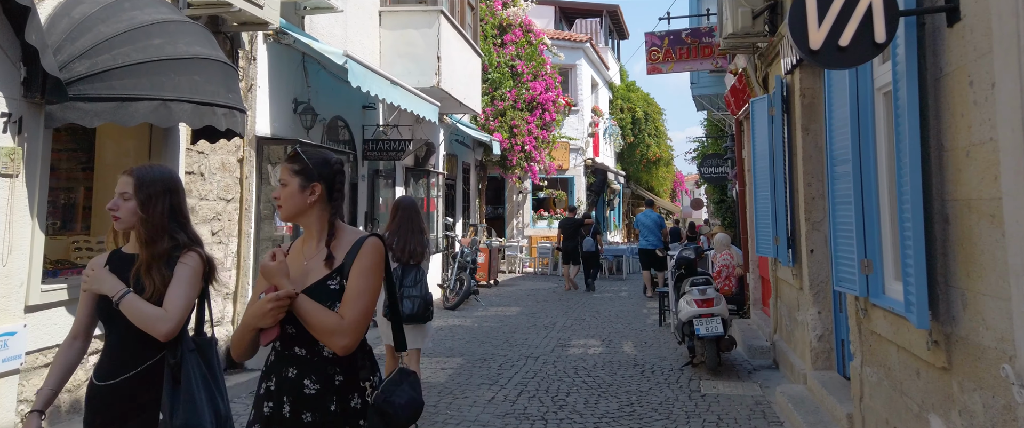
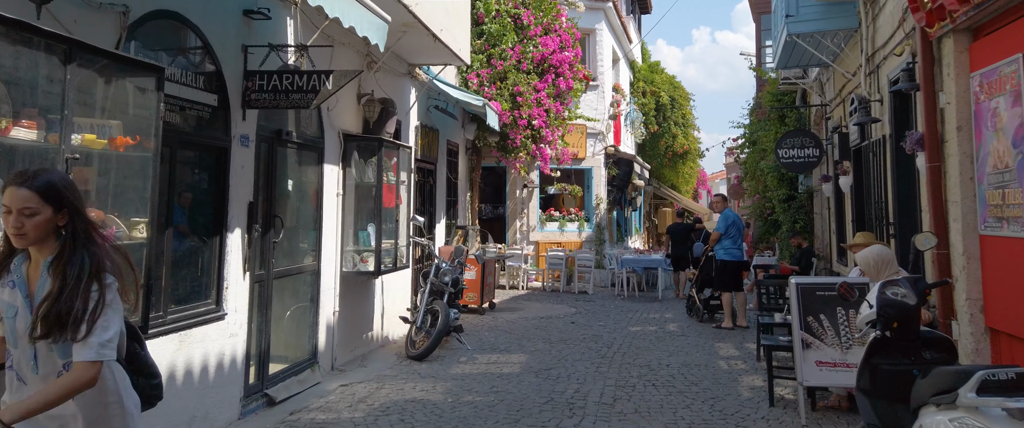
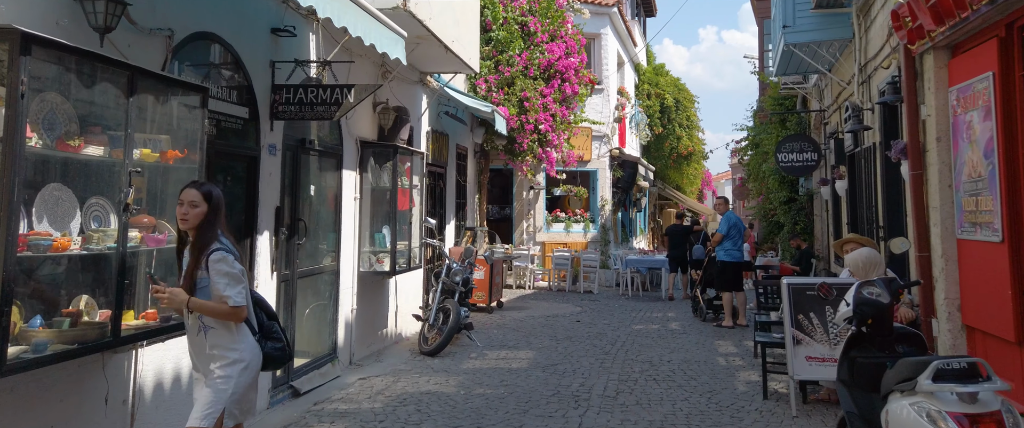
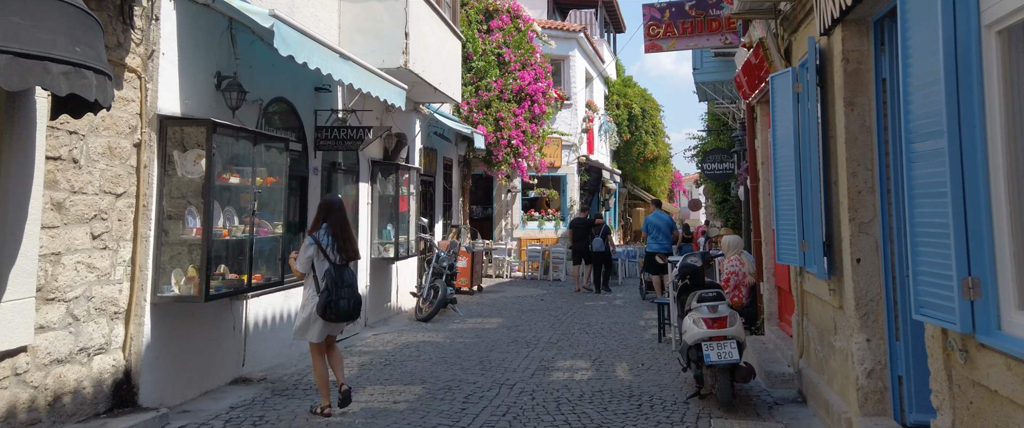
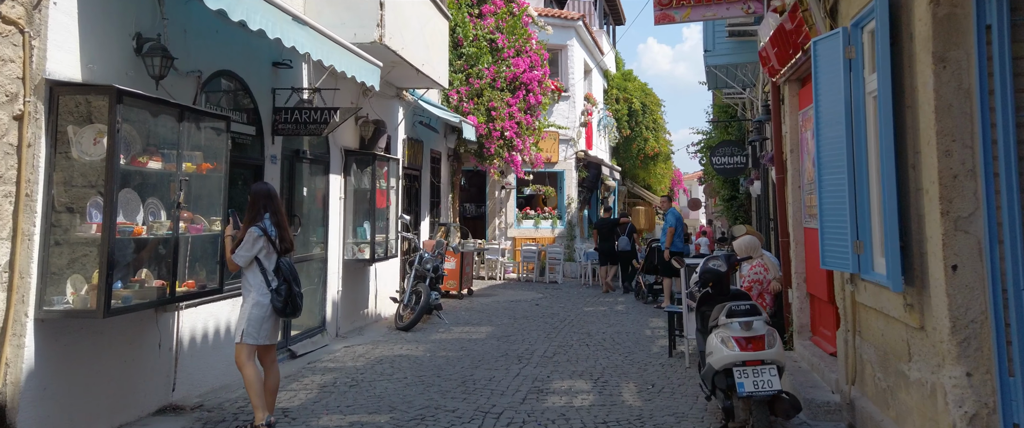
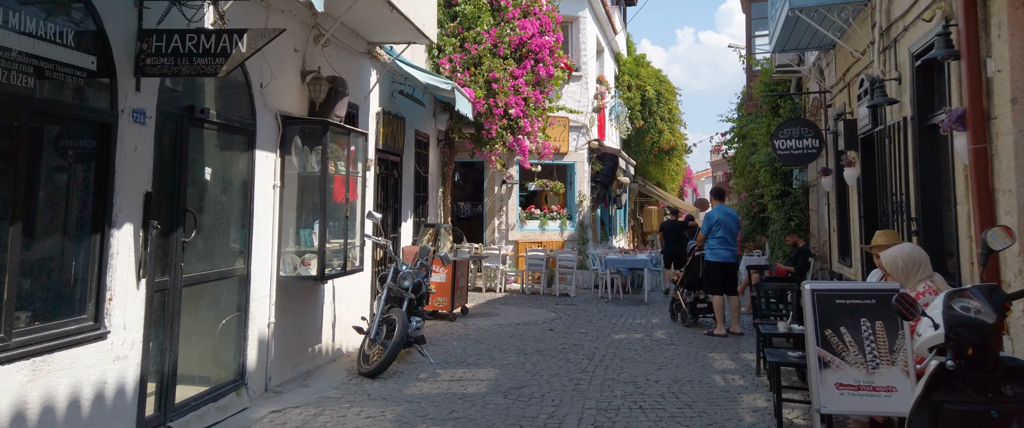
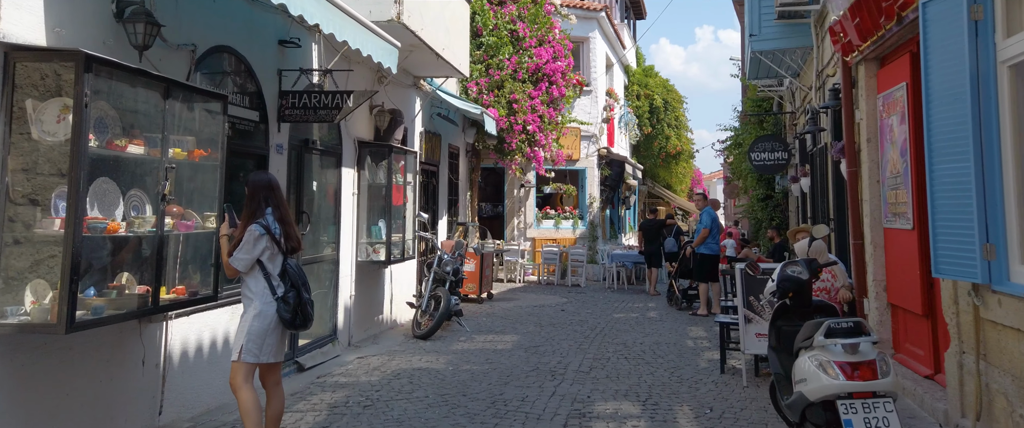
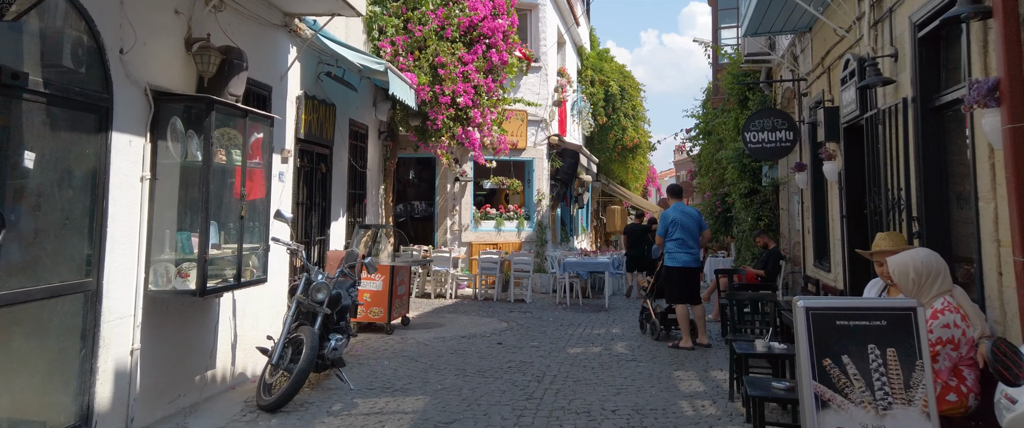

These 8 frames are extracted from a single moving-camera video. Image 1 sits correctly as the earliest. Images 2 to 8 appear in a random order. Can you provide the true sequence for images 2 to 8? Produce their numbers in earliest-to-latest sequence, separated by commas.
4, 5, 7, 3, 2, 6, 8
